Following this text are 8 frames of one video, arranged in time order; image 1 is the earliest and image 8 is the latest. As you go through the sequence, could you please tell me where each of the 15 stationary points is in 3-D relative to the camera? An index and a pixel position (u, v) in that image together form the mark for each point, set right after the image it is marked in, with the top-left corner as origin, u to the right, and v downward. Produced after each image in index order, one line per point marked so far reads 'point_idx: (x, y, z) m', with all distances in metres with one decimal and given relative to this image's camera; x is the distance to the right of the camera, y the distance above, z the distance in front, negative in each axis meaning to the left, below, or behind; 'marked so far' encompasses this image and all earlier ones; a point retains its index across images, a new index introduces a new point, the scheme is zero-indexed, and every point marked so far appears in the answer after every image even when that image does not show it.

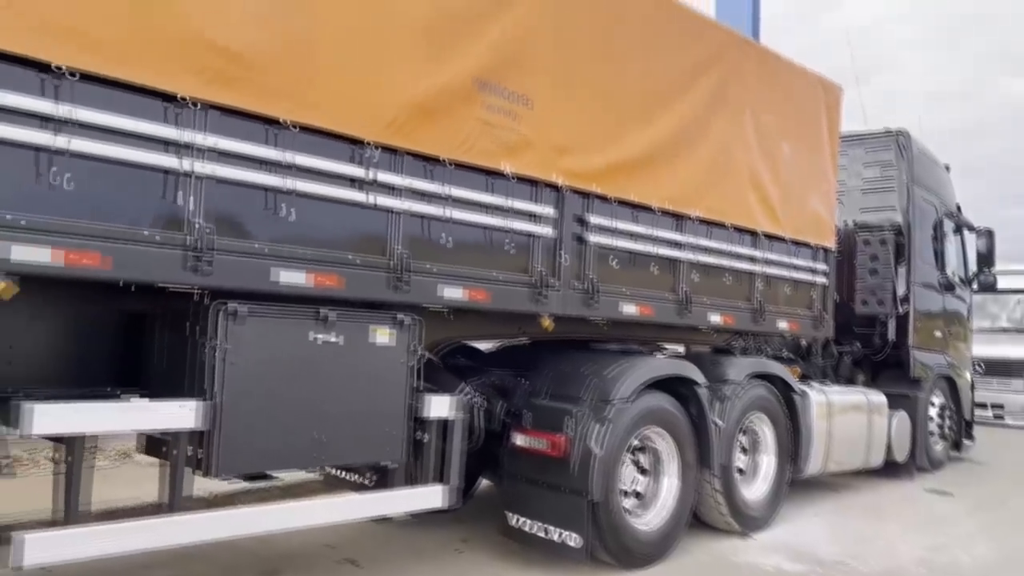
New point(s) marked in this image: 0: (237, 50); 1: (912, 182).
0: (-0.9, +0.8, +2.9) m
1: (+3.7, +1.0, +7.8) m
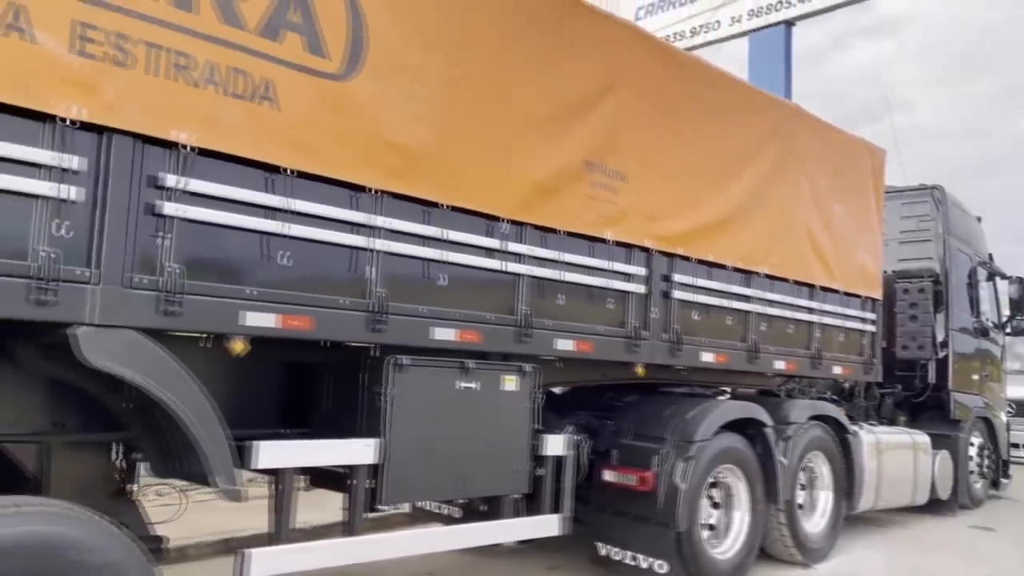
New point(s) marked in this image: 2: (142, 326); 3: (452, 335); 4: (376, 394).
0: (-0.4, +0.6, +3.4) m
1: (+4.3, +0.5, +8.3) m
2: (-1.2, -0.1, +2.7) m
3: (-0.3, -0.2, +3.6) m
4: (-0.6, -0.4, +3.4) m
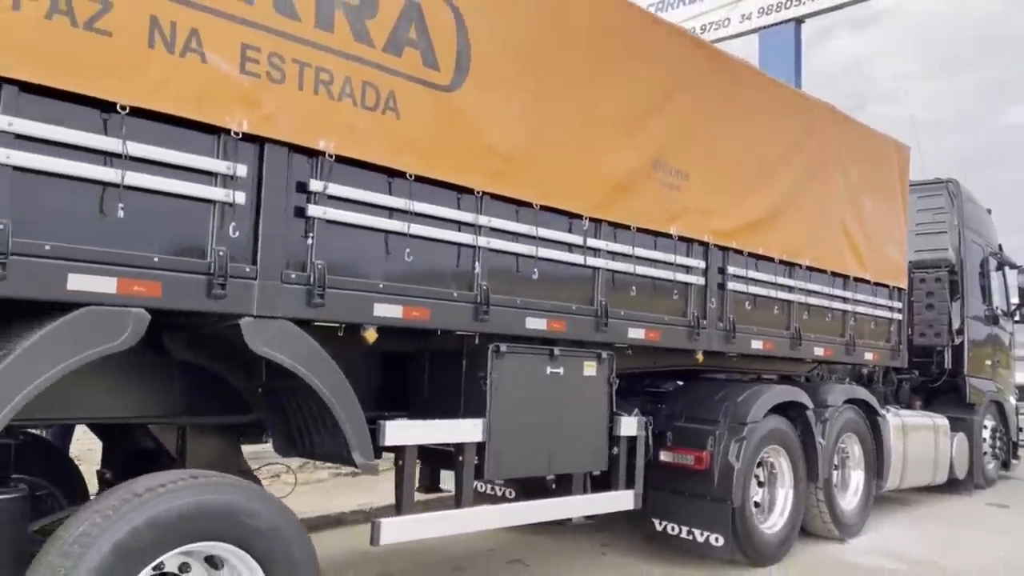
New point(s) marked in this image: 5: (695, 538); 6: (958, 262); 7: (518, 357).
0: (0.0, +0.6, +3.8) m
1: (+4.6, +0.7, +8.6) m
2: (-0.8, -0.1, +3.0) m
3: (+0.1, -0.2, +3.9) m
4: (-0.1, -0.4, +3.8) m
5: (+1.1, -1.6, +5.2) m
6: (+4.5, +0.3, +8.5) m
7: (0.0, -0.3, +3.9) m
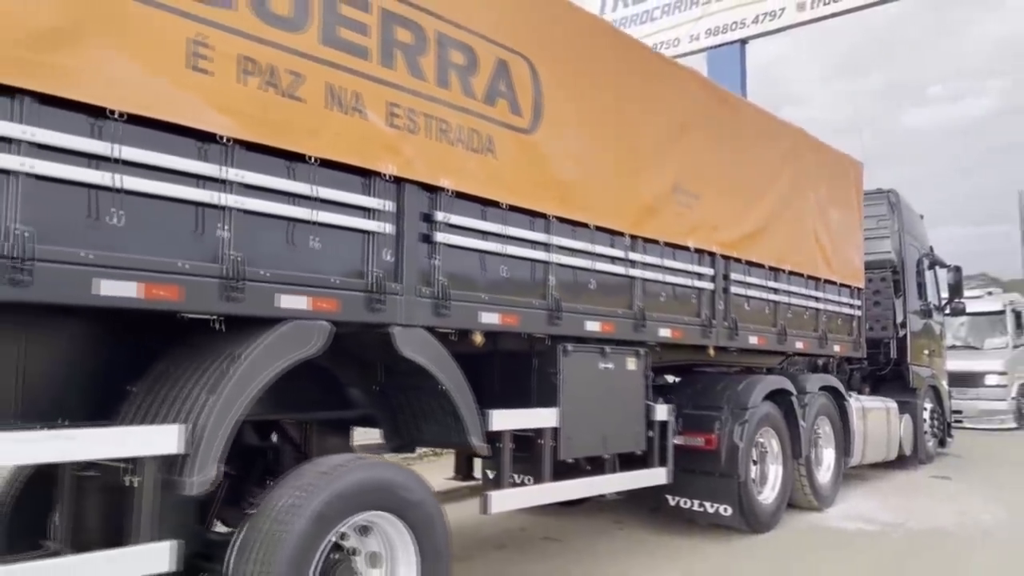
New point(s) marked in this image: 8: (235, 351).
0: (+0.3, +0.6, +4.4) m
1: (+4.5, +0.7, +9.7) m
2: (-0.4, -0.2, +3.7) m
3: (+0.5, -0.2, +4.6) m
4: (+0.2, -0.5, +4.4) m
5: (+1.4, -1.6, +6.0) m
6: (+4.4, +0.3, +9.6) m
7: (+0.4, -0.4, +4.6) m
8: (-1.0, -0.2, +3.0) m
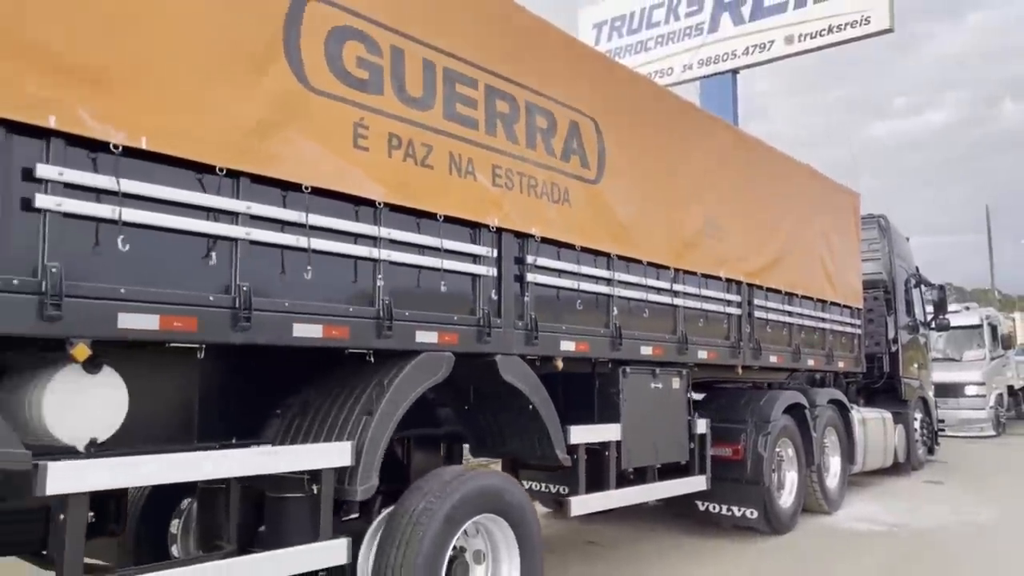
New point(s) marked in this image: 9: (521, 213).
0: (+0.7, +0.4, +5.1) m
1: (+4.7, +0.4, +10.5) m
2: (0.0, -0.3, +4.3) m
3: (+0.9, -0.4, +5.2) m
4: (+0.6, -0.6, +5.0) m
5: (+1.8, -1.8, +6.7) m
6: (+4.7, +0.1, +10.3) m
7: (+0.8, -0.5, +5.2) m
8: (-0.6, -0.4, +3.6) m
9: (0.0, +0.4, +4.3) m
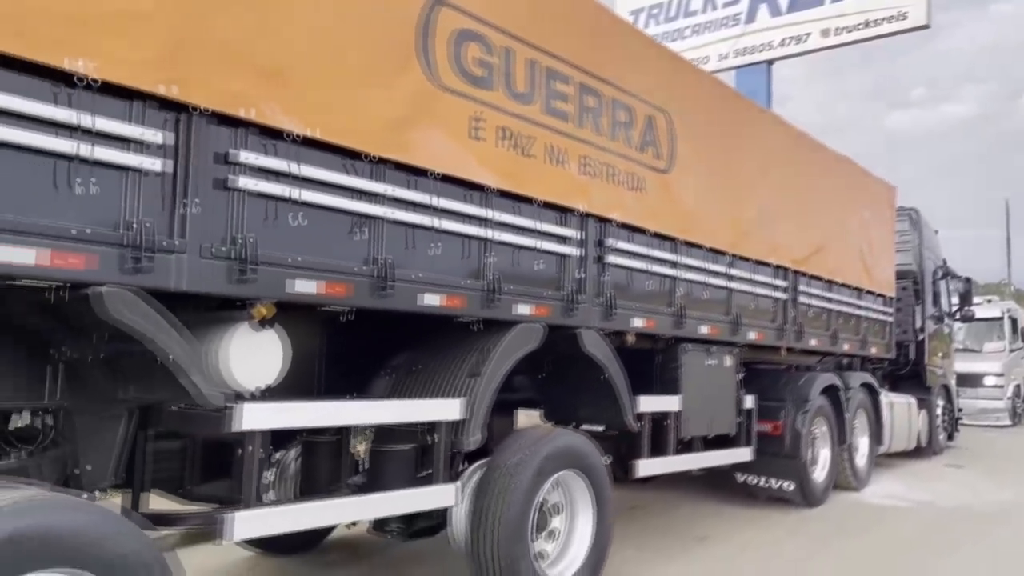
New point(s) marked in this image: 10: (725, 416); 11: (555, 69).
0: (+1.2, +0.5, +5.5) m
1: (+5.3, +0.6, +10.8) m
2: (+0.5, -0.2, +4.7) m
3: (+1.3, -0.3, +5.7) m
4: (+1.1, -0.5, +5.5) m
5: (+2.2, -1.7, +7.1) m
6: (+5.2, +0.2, +10.7) m
7: (+1.2, -0.4, +5.6) m
8: (-0.1, -0.3, +4.1) m
9: (+0.5, +0.5, +4.7) m
10: (+1.5, -0.9, +6.0) m
11: (+0.2, +1.1, +4.3) m
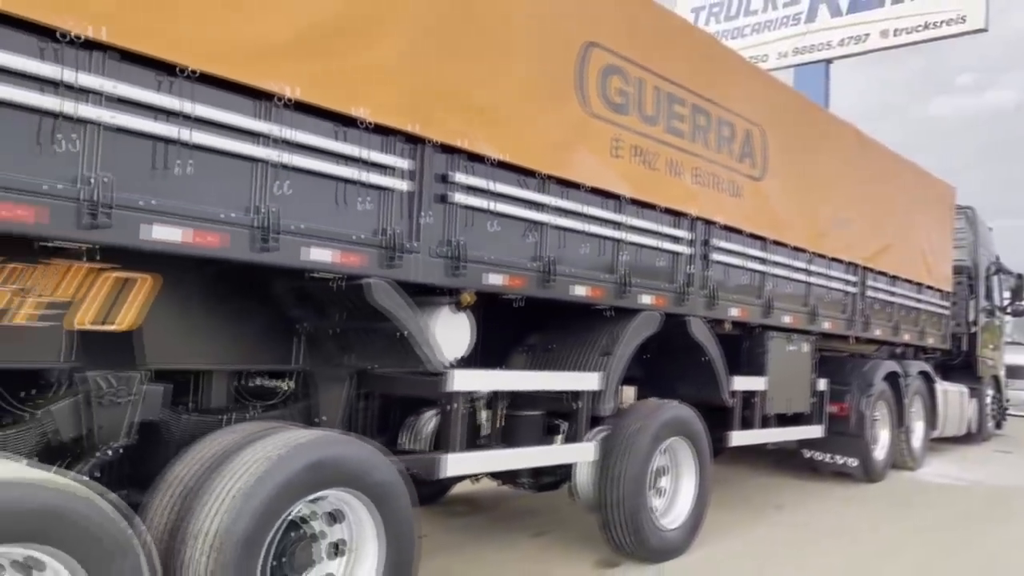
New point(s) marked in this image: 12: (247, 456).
0: (+2.0, +0.5, +6.2) m
1: (+6.3, +0.6, +11.3) m
2: (+1.2, -0.2, +5.4) m
3: (+2.1, -0.2, +6.4) m
4: (+1.8, -0.5, +6.2) m
5: (+3.0, -1.6, +7.8) m
6: (+6.2, +0.2, +11.2) m
7: (+2.0, -0.4, +6.3) m
8: (+0.6, -0.2, +4.8) m
9: (+1.3, +0.5, +5.4) m
10: (+2.3, -0.9, +6.7) m
11: (+1.0, +1.2, +5.0) m
12: (-1.0, -0.6, +3.1) m
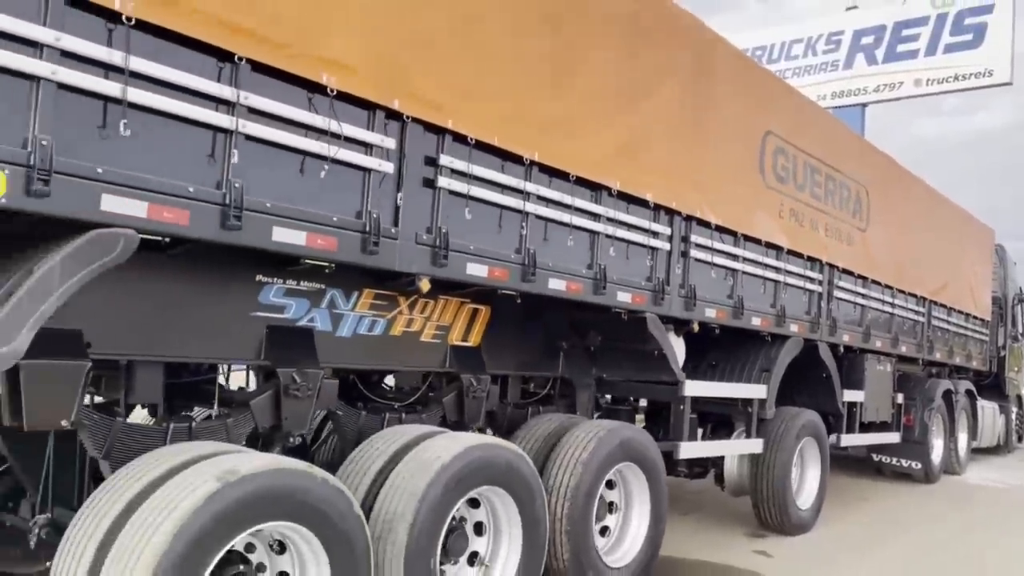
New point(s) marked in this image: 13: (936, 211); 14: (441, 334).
0: (+3.3, +0.3, +7.6) m
1: (+7.5, +0.2, +12.8) m
2: (+2.5, -0.4, +6.8) m
3: (+3.4, -0.5, +7.7) m
4: (+3.1, -0.7, +7.6) m
5: (+4.2, -1.9, +9.2) m
6: (+7.4, -0.2, +12.6) m
7: (+3.3, -0.7, +7.7) m
8: (+1.9, -0.5, +6.2) m
9: (+2.6, +0.3, +6.8) m
10: (+3.6, -1.1, +8.0) m
11: (+2.3, +0.9, +6.4) m
12: (+0.3, -0.8, +4.4) m
13: (+4.5, +0.8, +9.0) m
14: (-0.4, -0.2, +4.4) m
